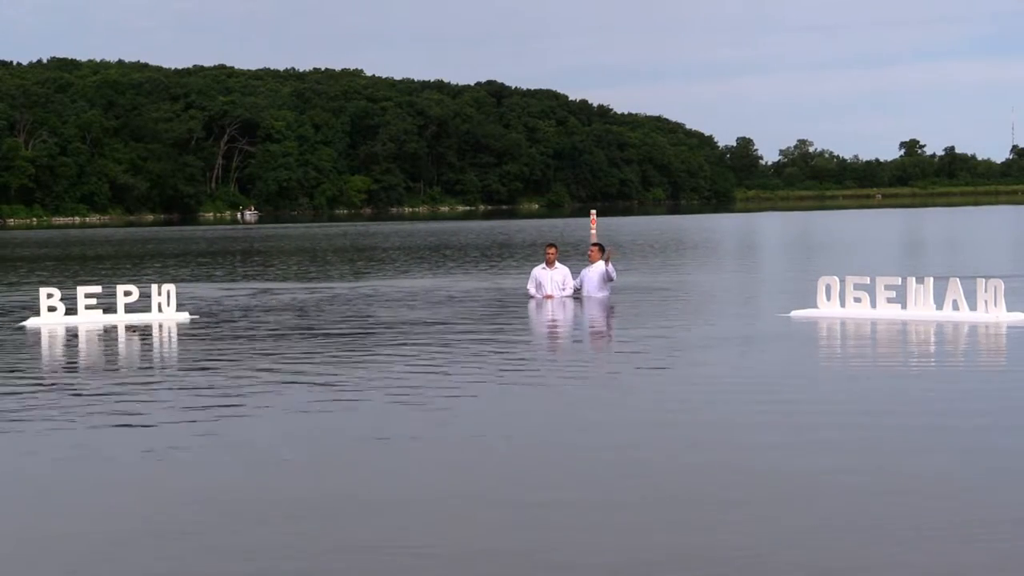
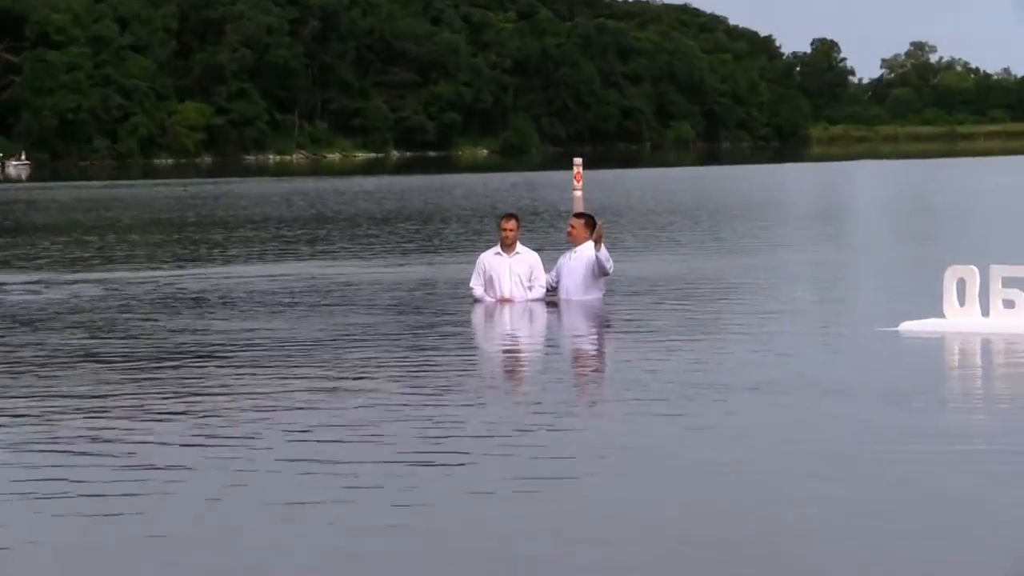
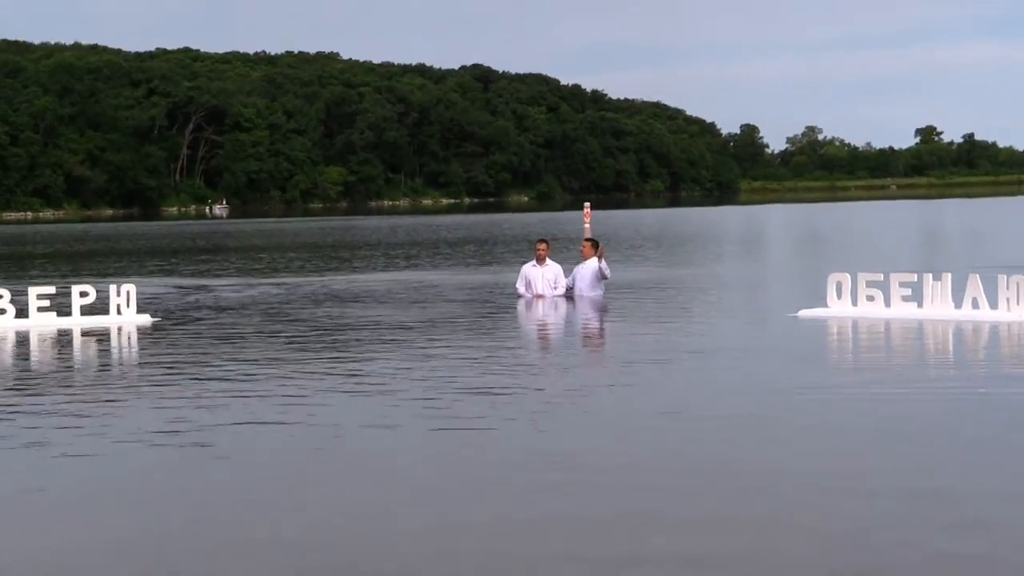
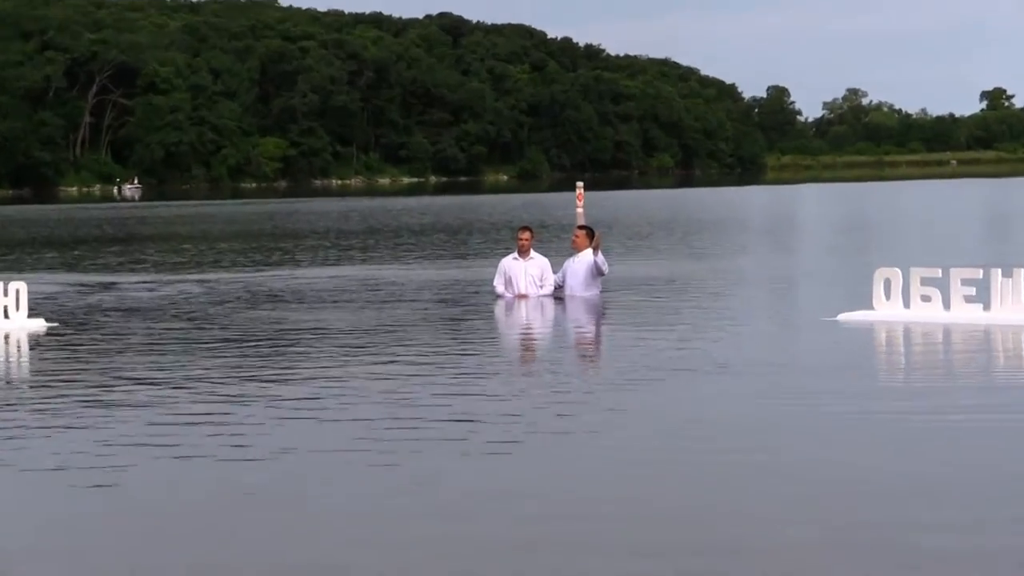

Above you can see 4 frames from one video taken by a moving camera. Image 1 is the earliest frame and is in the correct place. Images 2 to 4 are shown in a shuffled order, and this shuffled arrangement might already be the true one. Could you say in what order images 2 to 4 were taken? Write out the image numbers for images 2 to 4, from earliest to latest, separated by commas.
3, 4, 2
